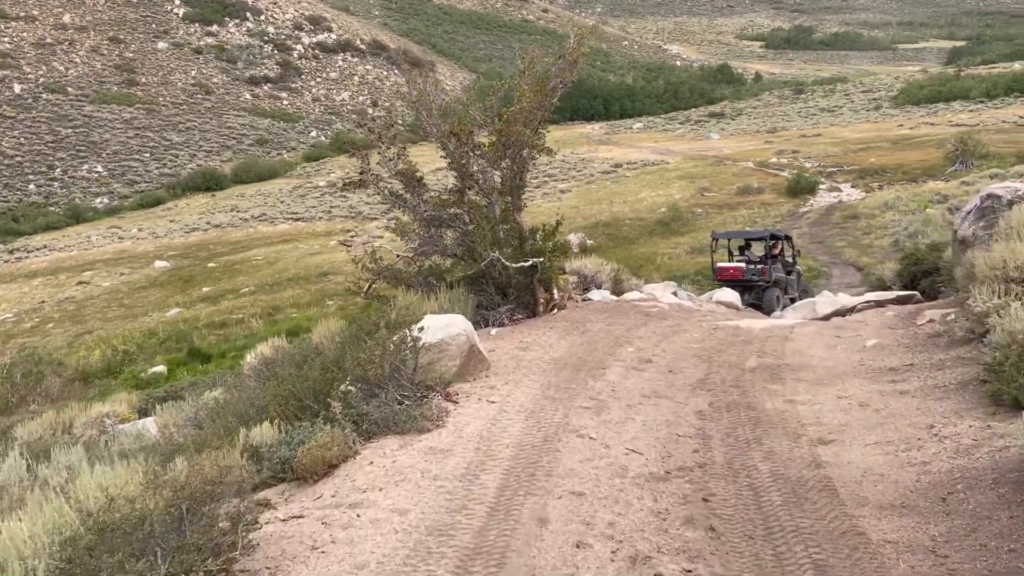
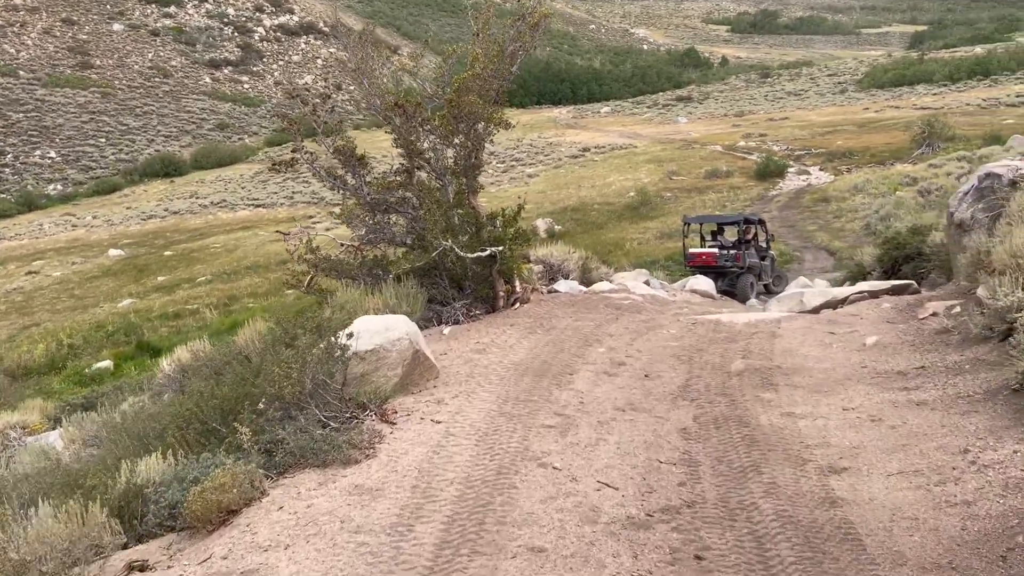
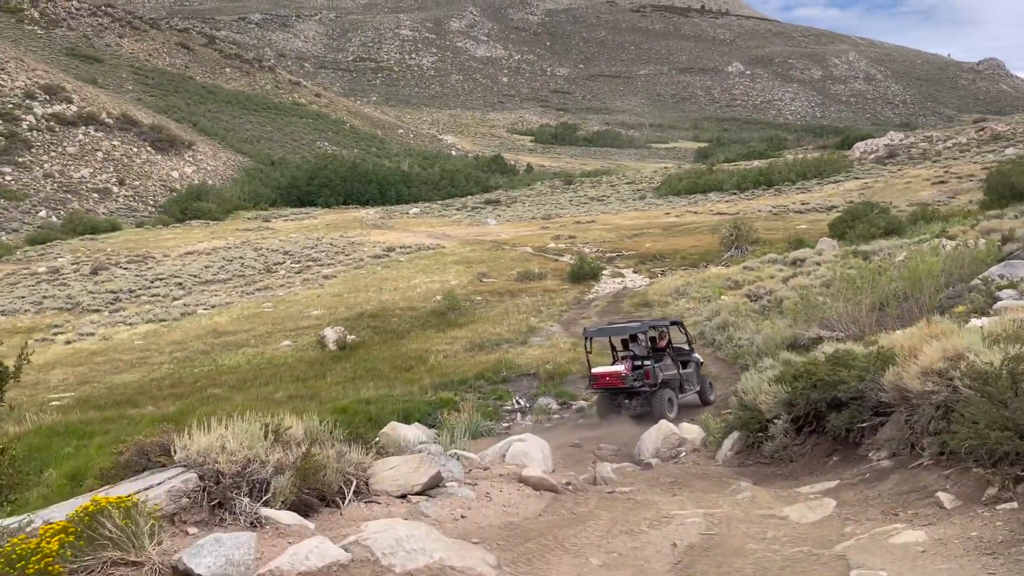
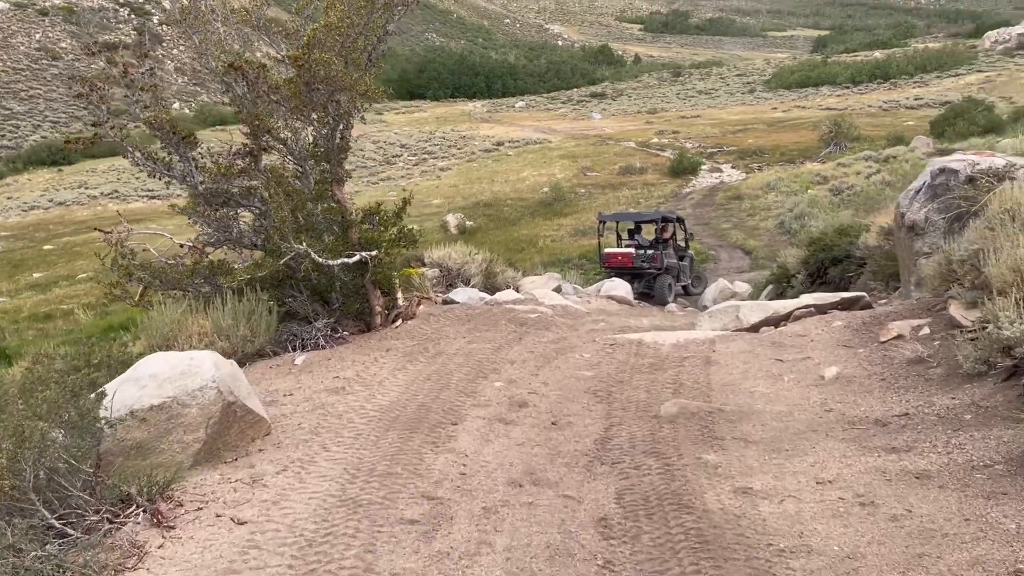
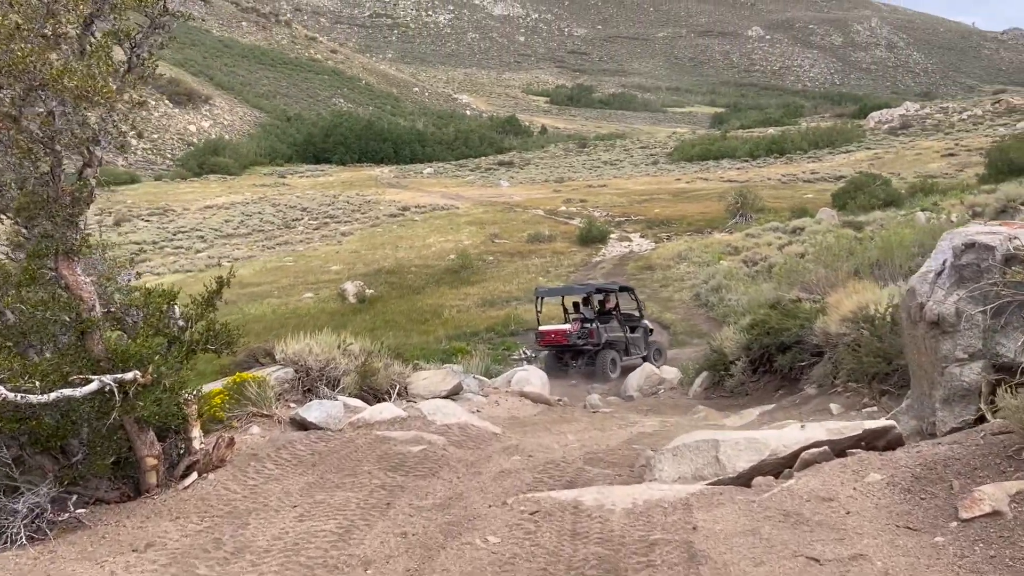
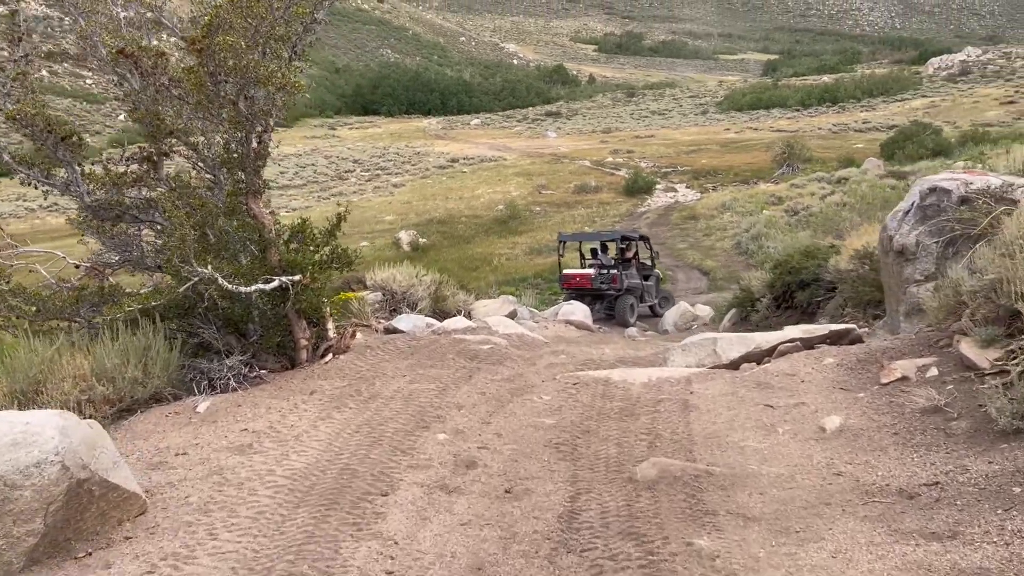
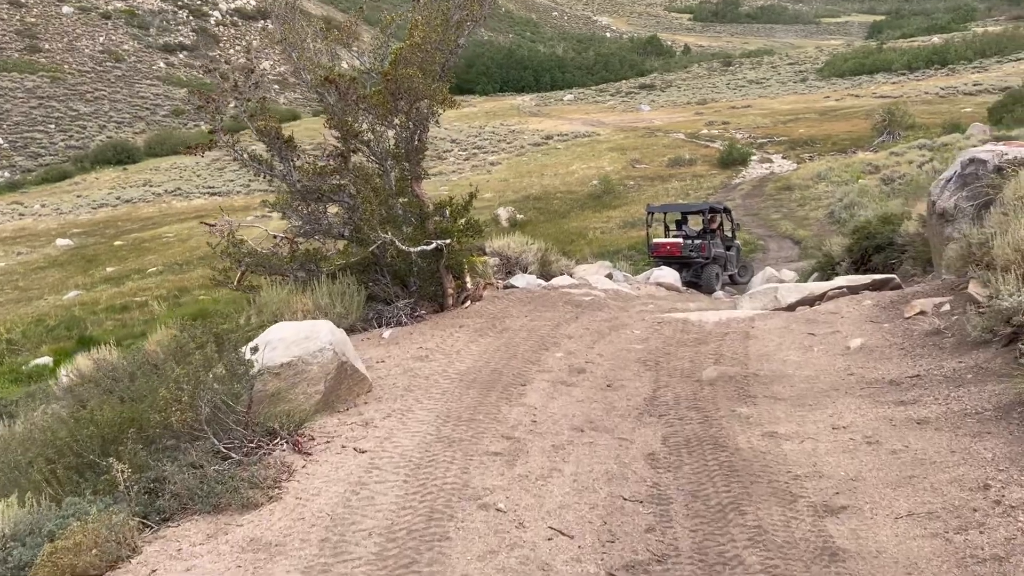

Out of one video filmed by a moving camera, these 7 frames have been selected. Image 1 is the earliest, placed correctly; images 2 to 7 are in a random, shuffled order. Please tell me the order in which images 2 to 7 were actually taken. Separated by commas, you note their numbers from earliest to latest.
2, 7, 4, 6, 5, 3
